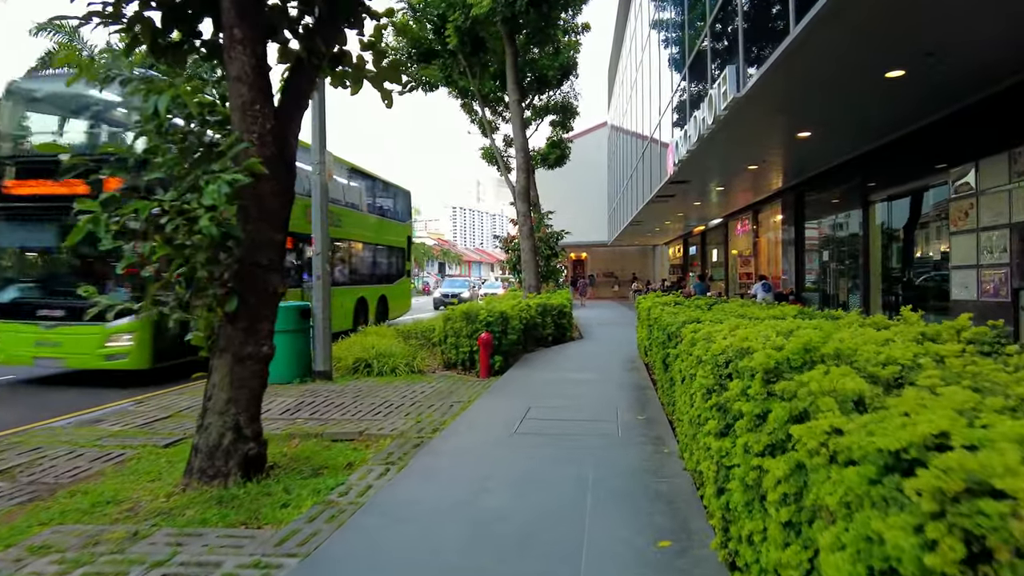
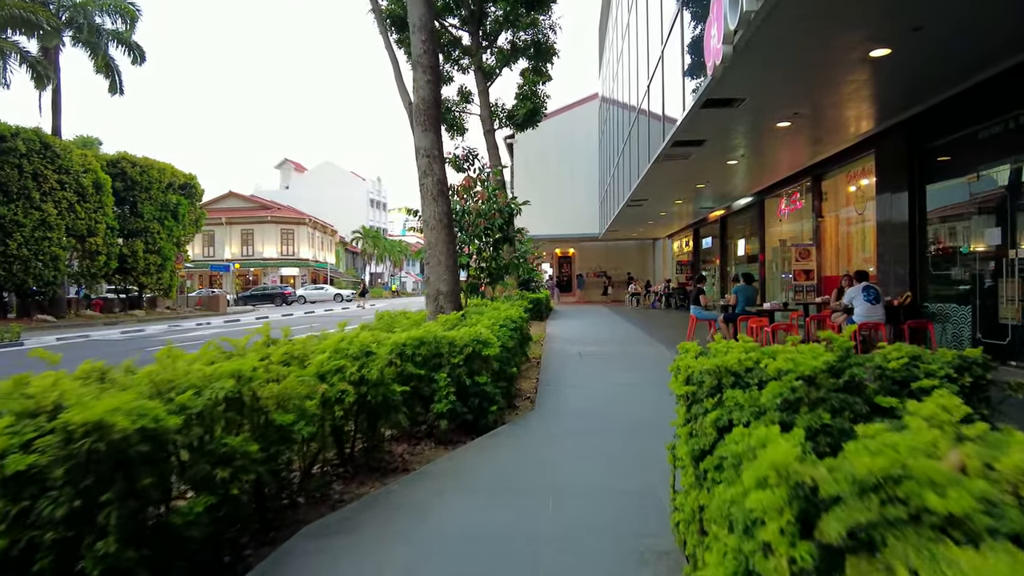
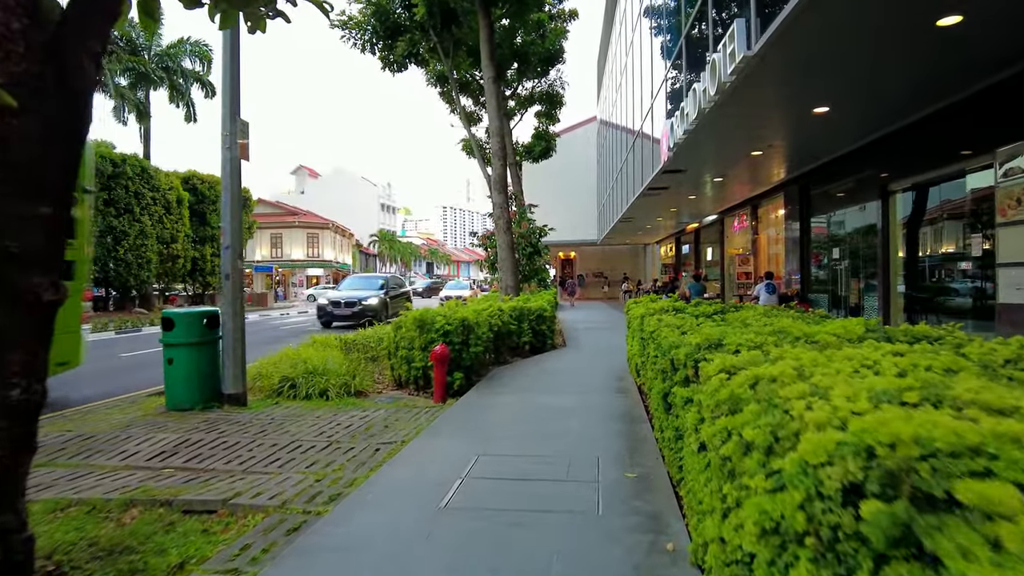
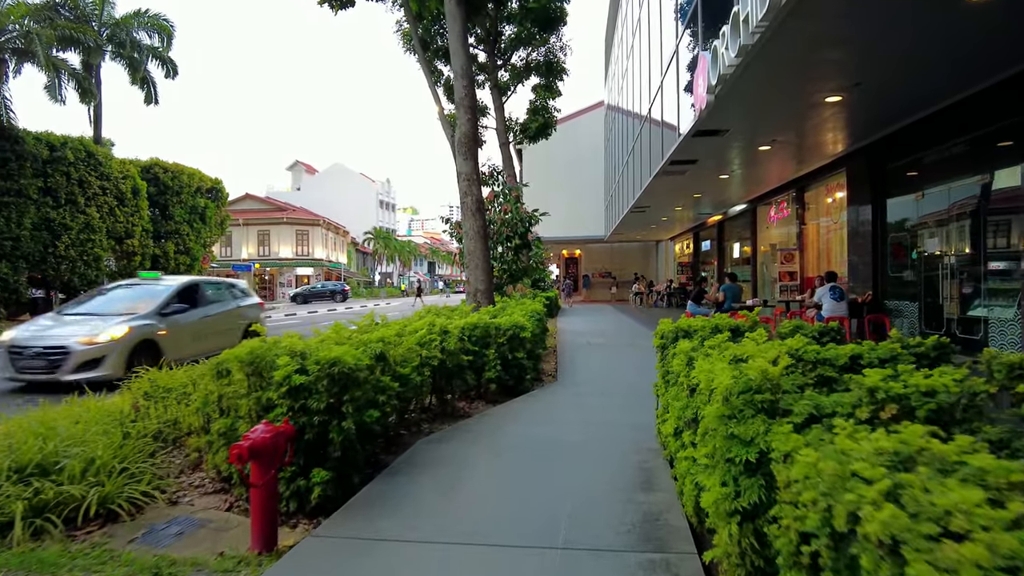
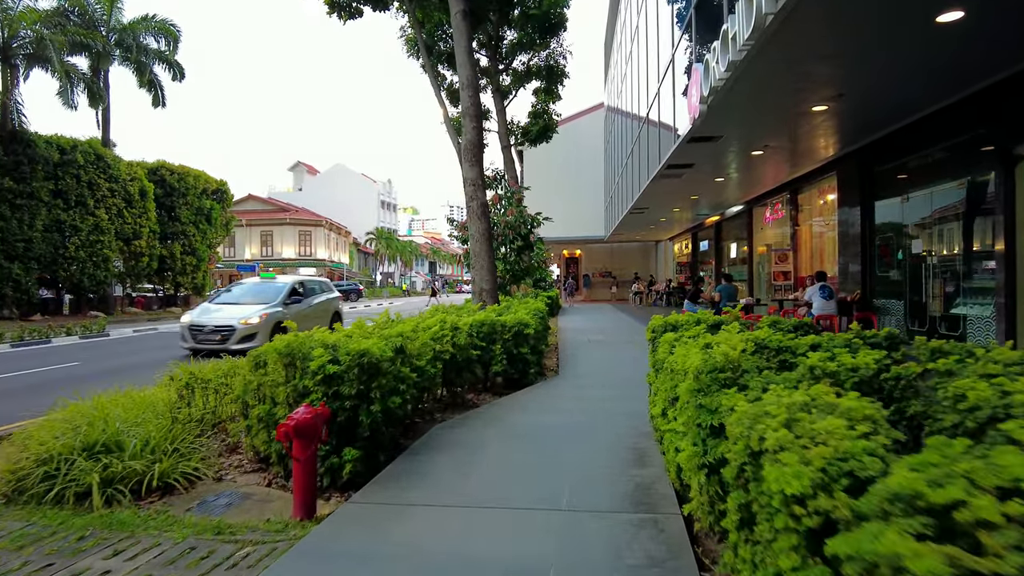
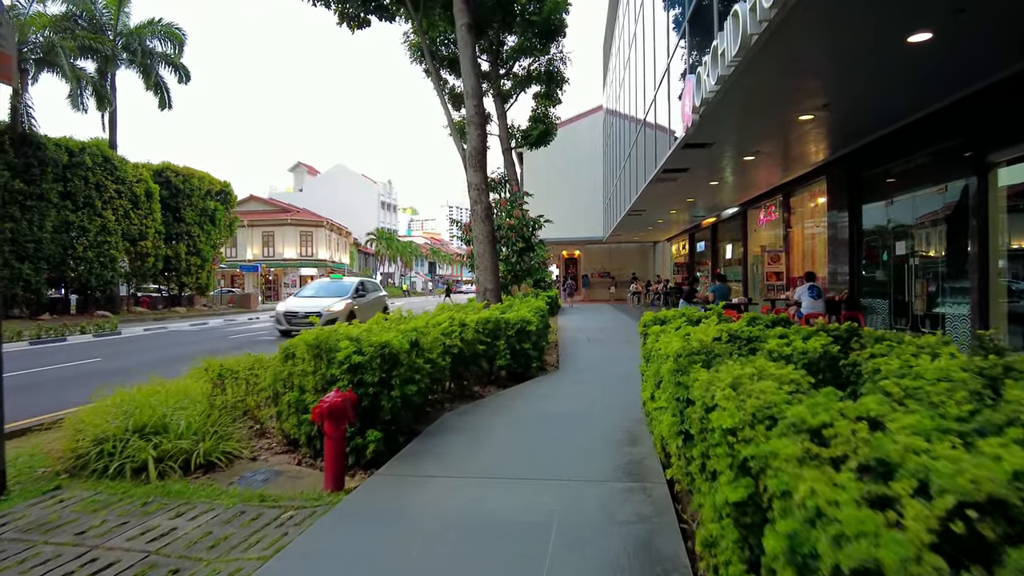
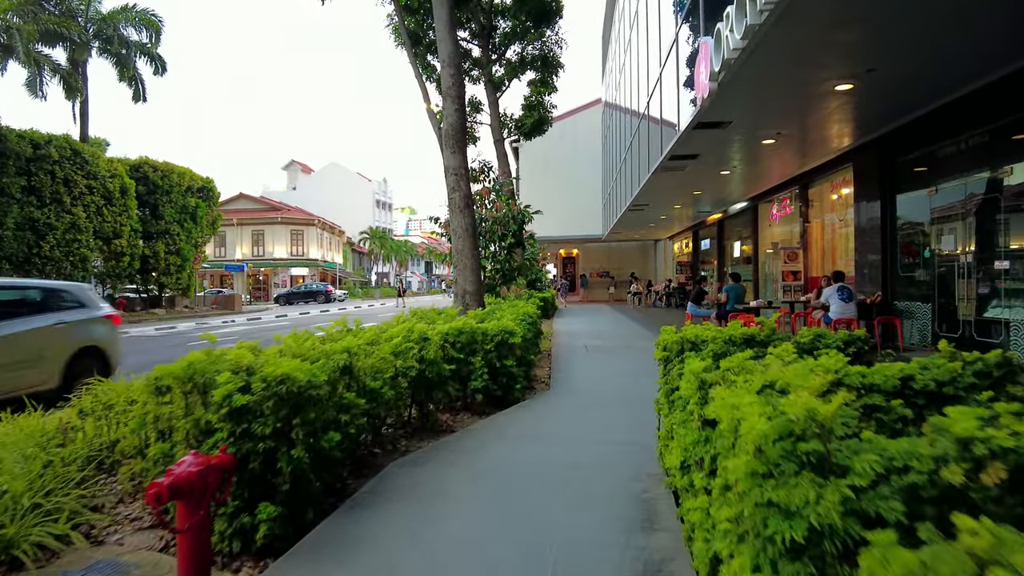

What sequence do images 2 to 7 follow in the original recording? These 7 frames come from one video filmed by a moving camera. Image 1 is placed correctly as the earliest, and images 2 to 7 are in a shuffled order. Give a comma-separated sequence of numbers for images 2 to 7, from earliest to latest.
3, 6, 5, 4, 7, 2
